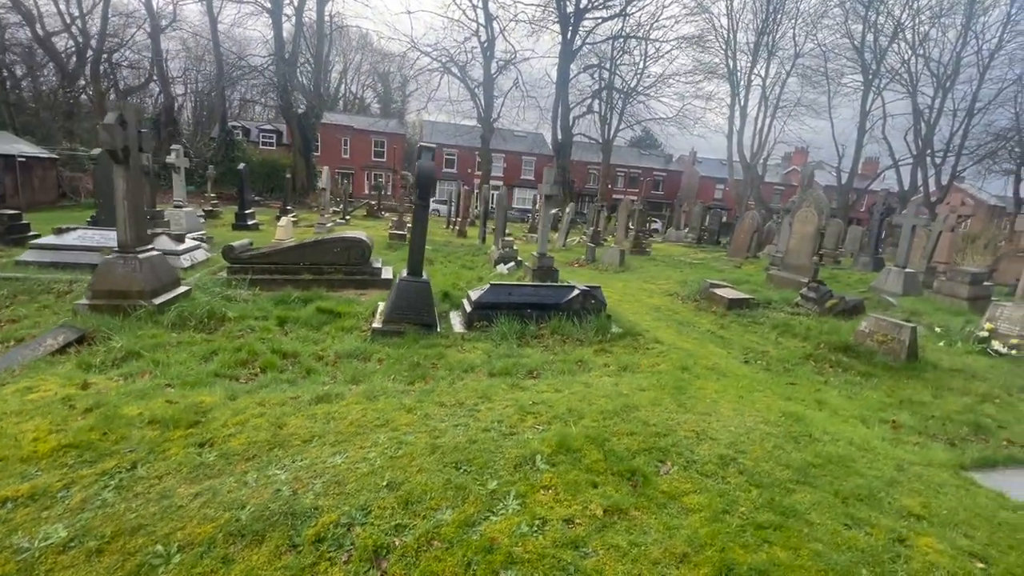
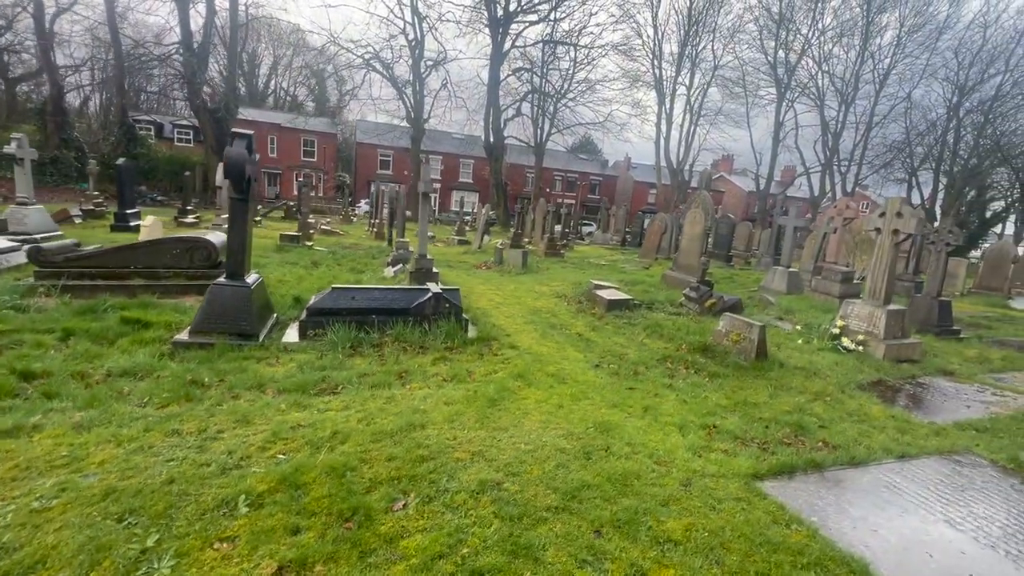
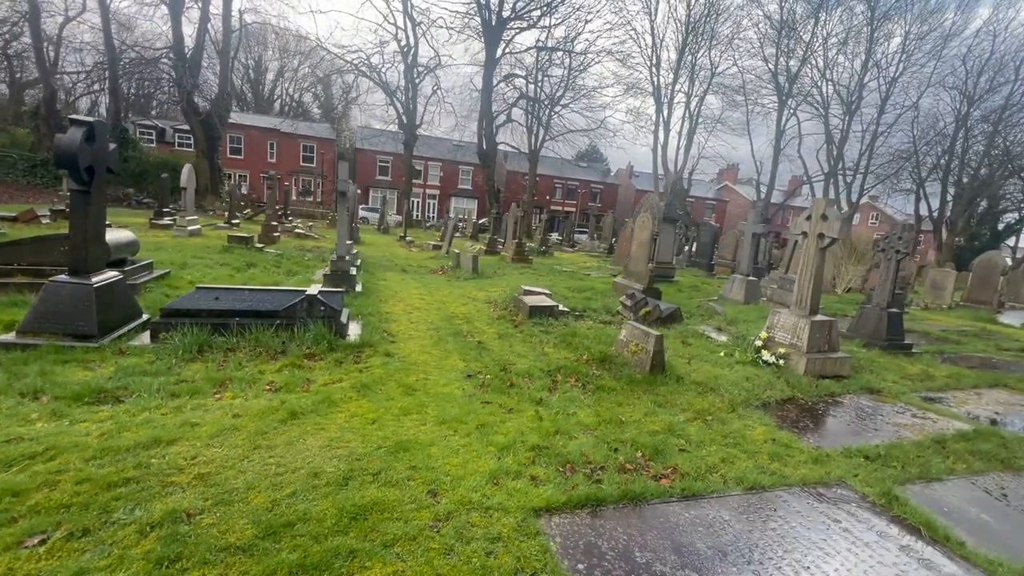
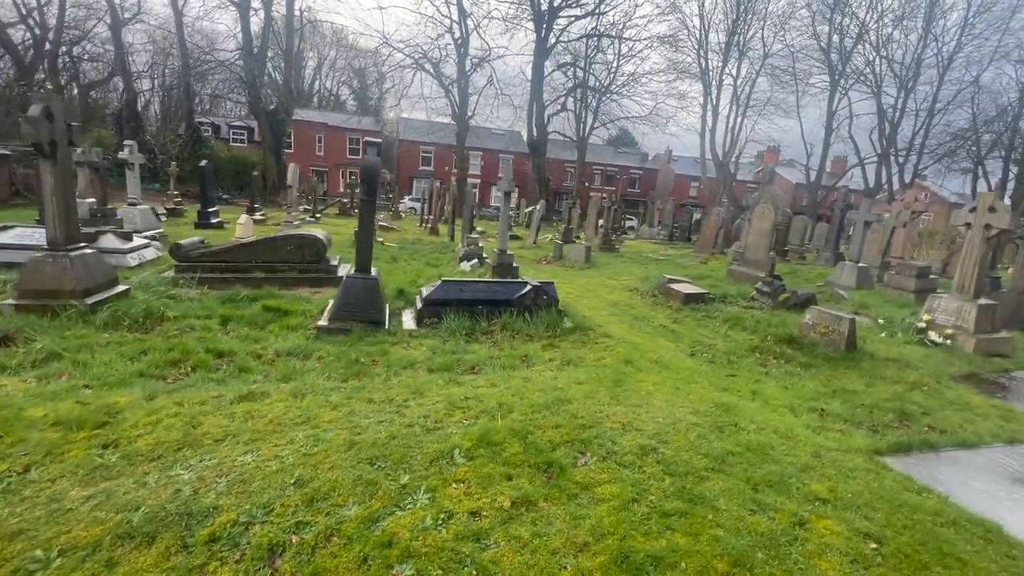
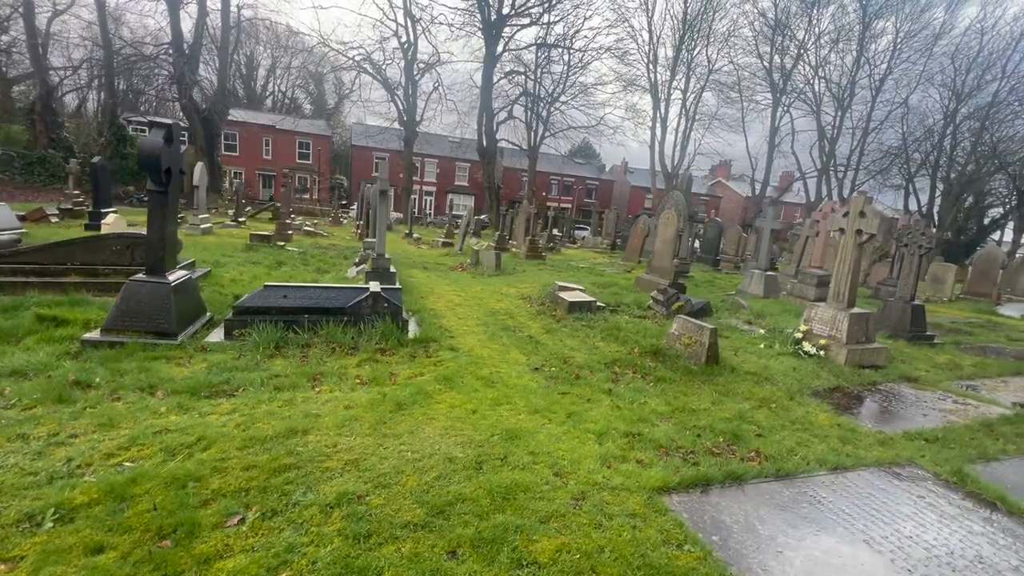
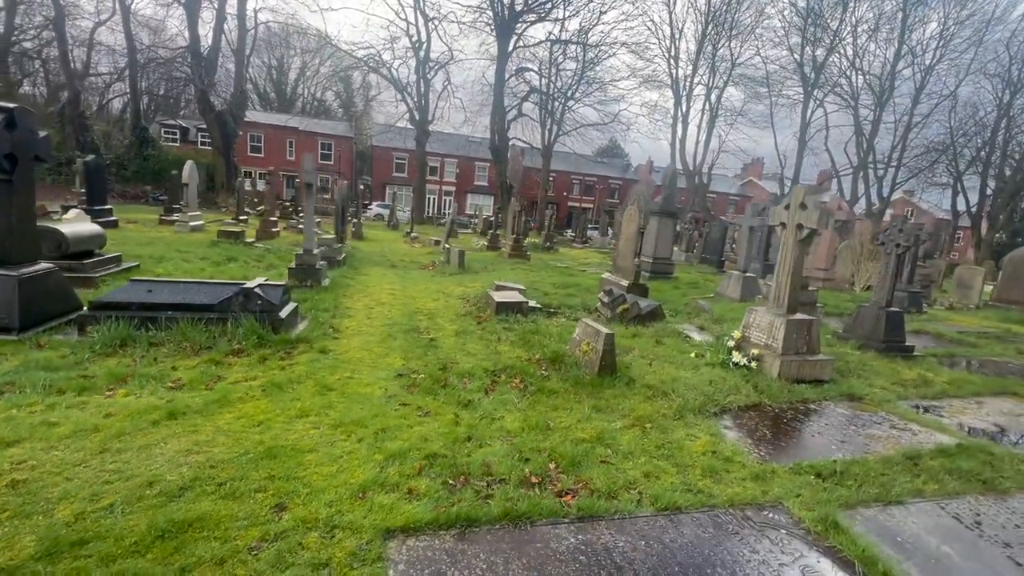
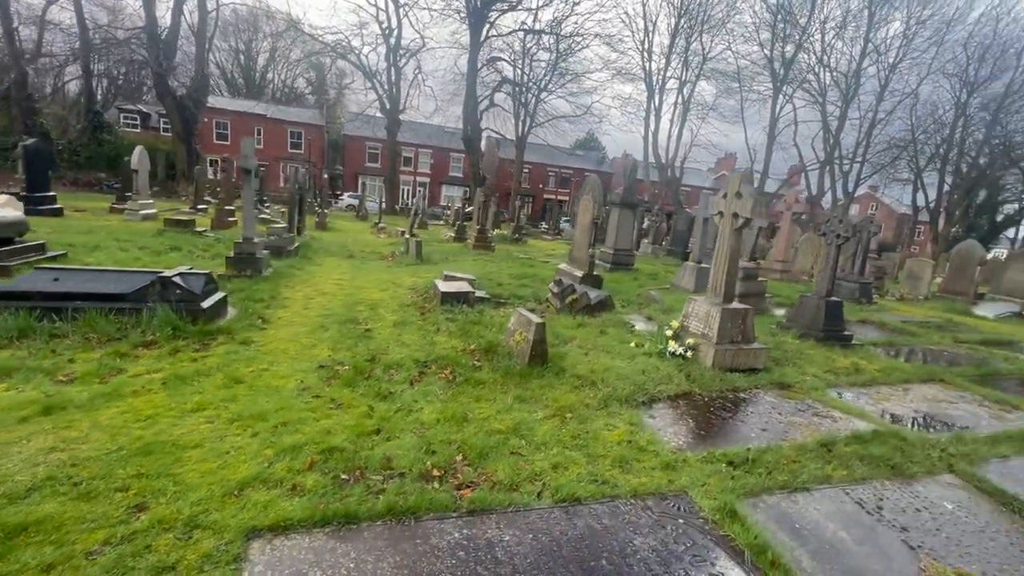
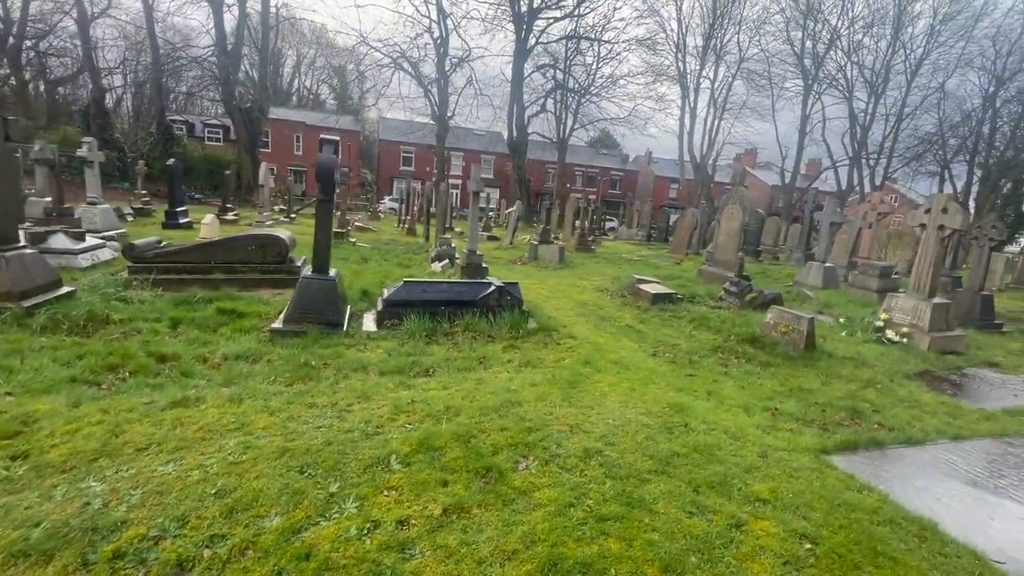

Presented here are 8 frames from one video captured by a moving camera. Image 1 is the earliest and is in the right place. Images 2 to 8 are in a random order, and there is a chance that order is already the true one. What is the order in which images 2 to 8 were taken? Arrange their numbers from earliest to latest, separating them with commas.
4, 8, 2, 5, 3, 6, 7
